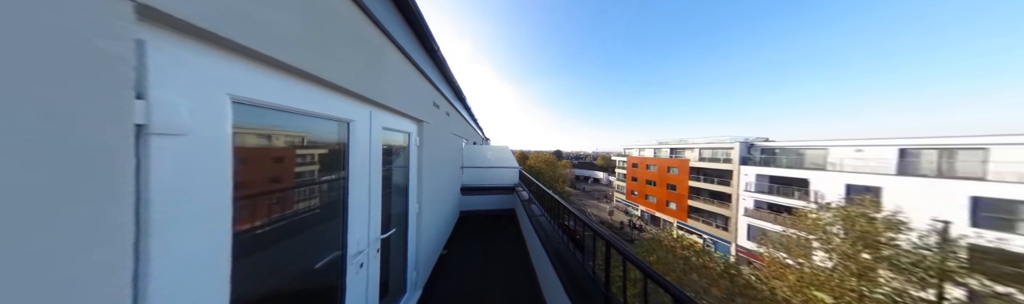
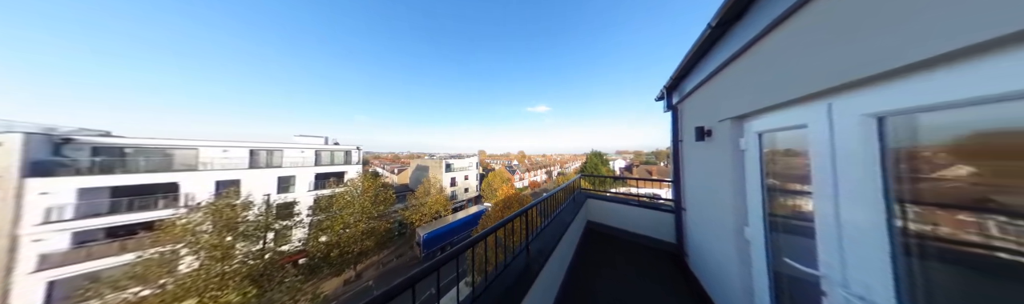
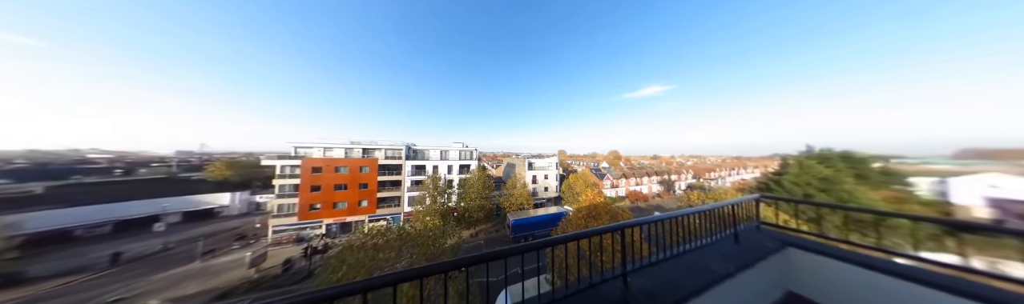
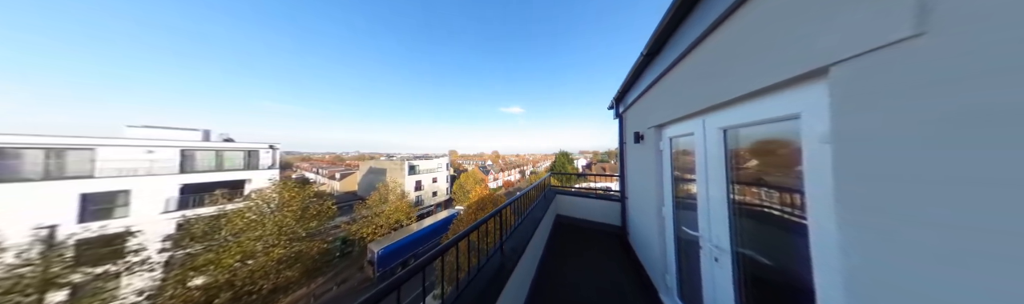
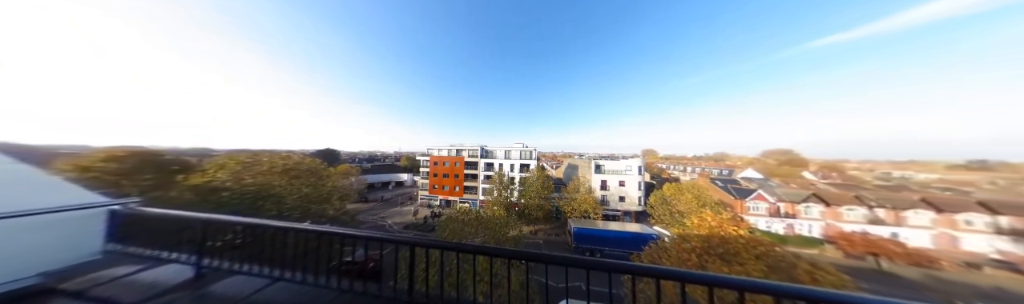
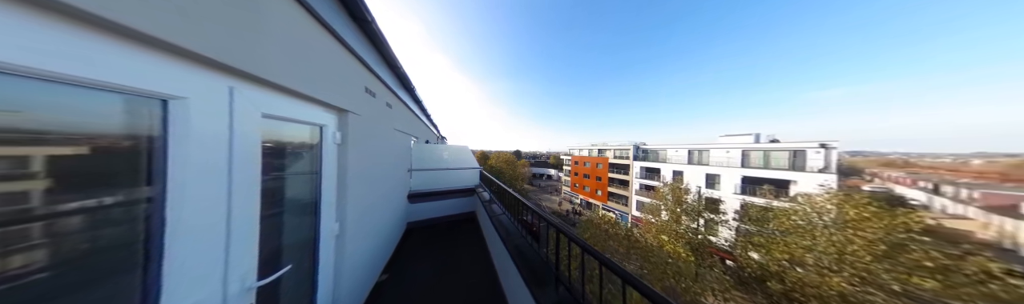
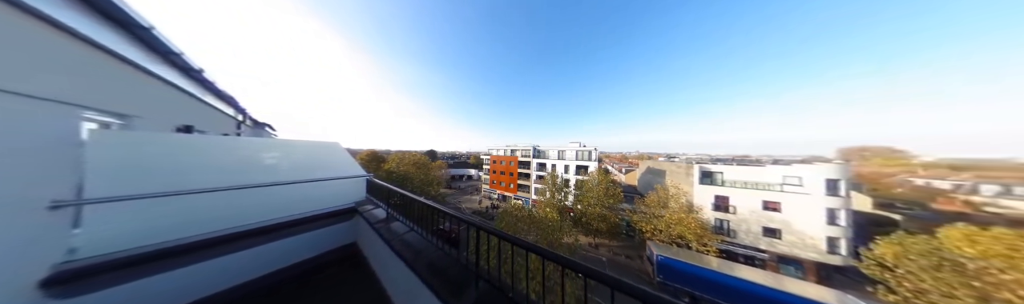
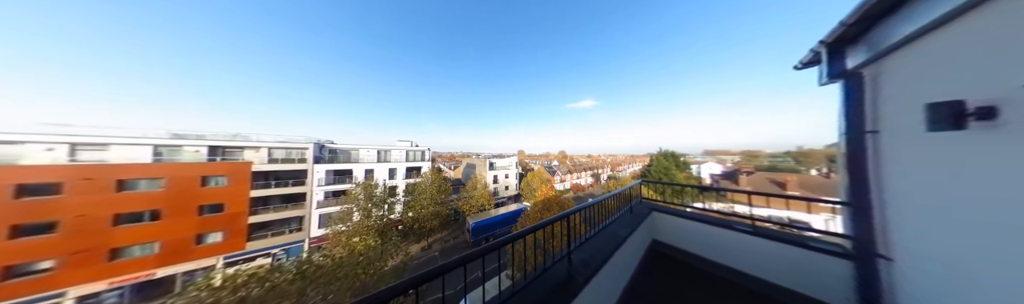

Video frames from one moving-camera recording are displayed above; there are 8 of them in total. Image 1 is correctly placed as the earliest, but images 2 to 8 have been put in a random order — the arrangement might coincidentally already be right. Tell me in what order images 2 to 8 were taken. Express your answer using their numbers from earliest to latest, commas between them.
6, 7, 5, 3, 8, 2, 4
